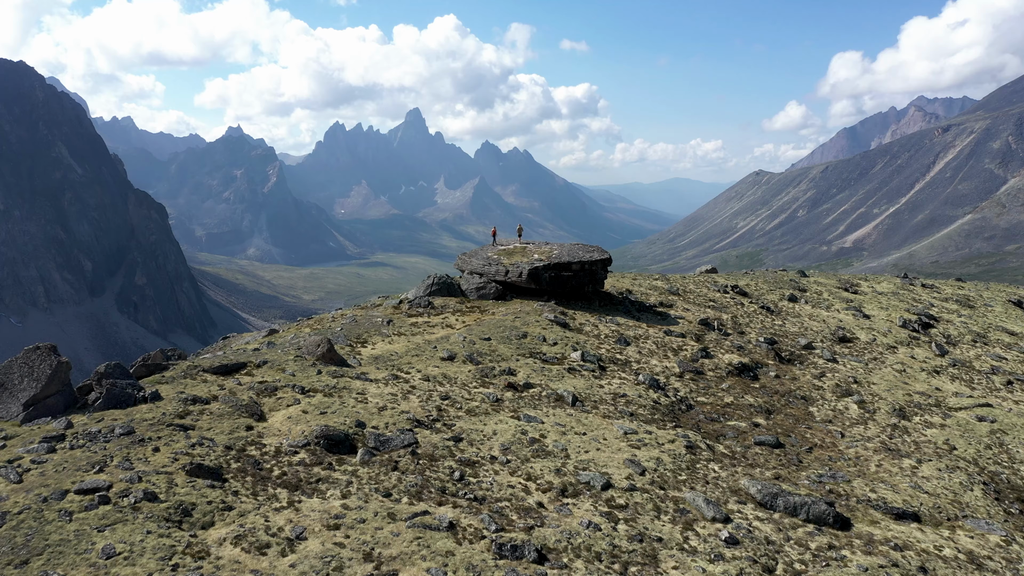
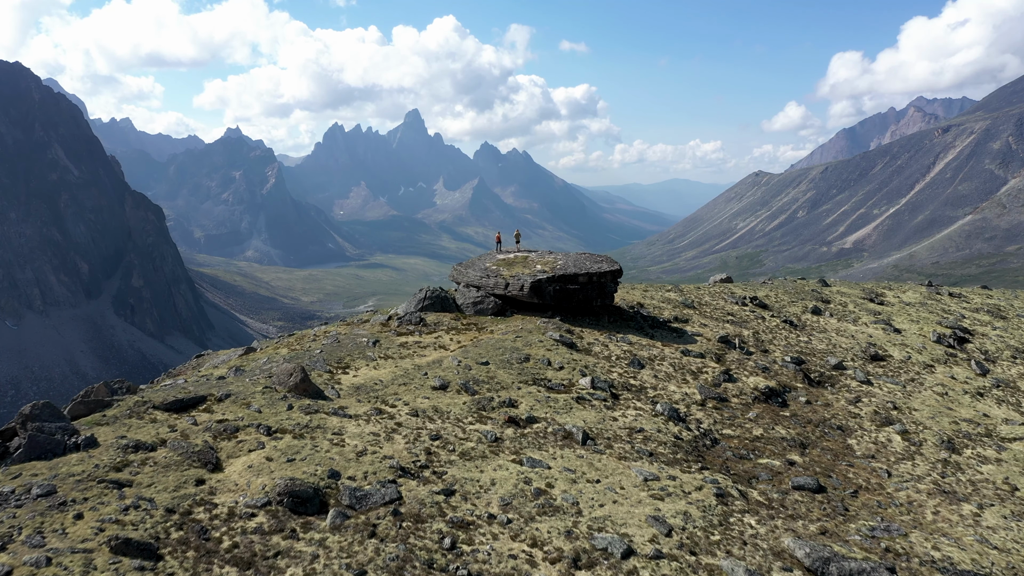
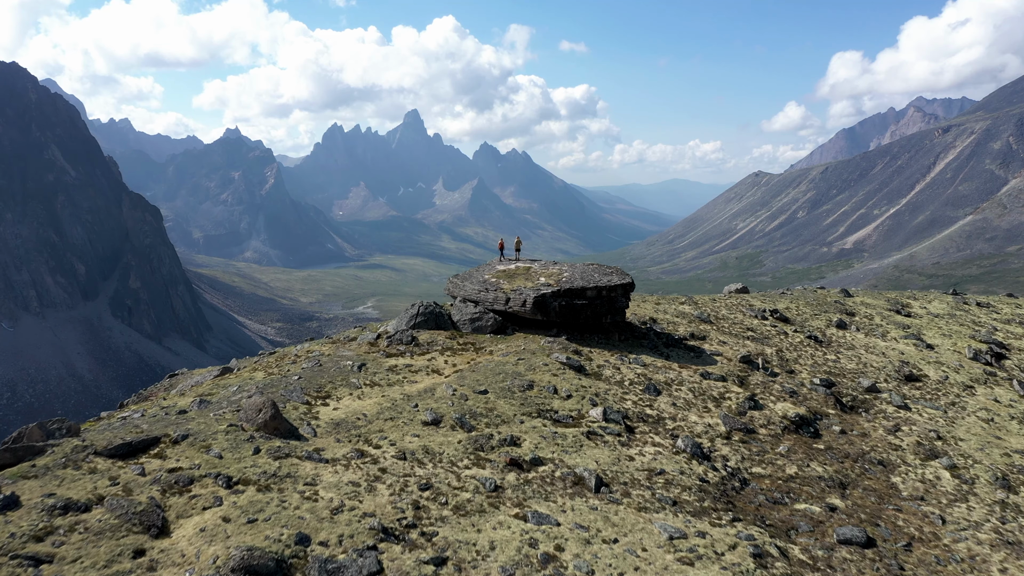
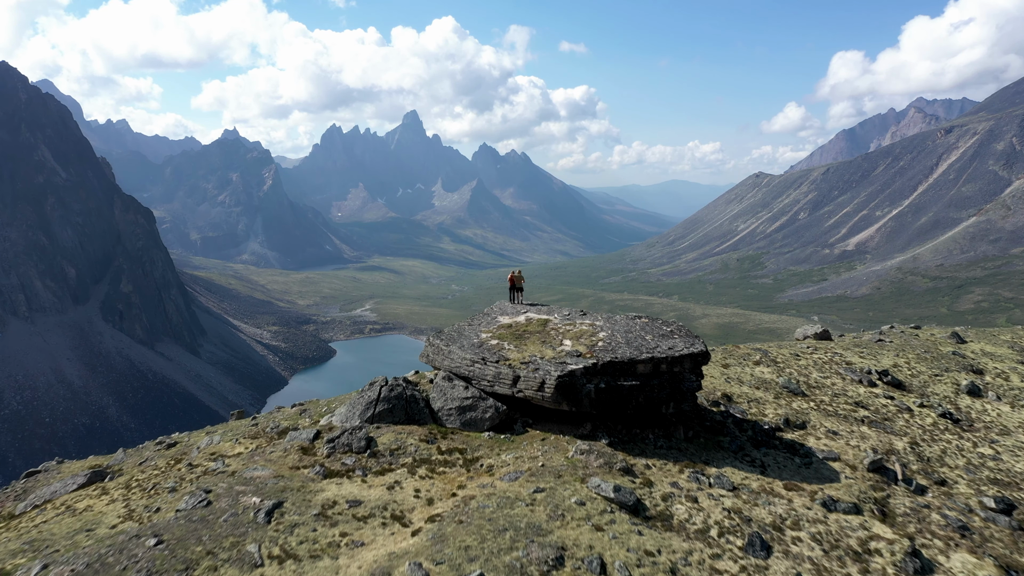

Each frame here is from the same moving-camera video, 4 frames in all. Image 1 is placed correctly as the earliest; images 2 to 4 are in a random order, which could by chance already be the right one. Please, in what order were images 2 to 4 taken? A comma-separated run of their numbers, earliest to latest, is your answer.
2, 3, 4
